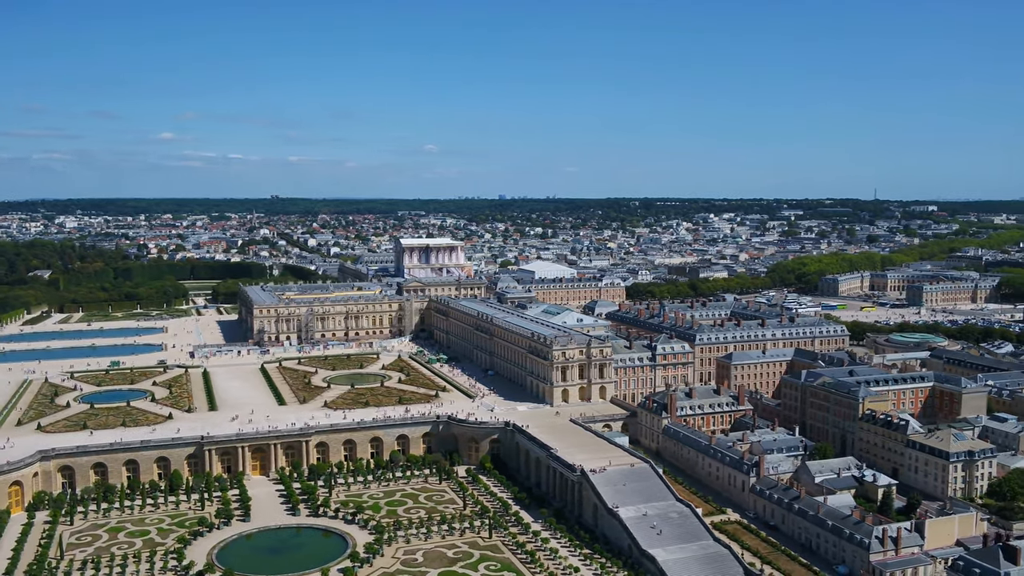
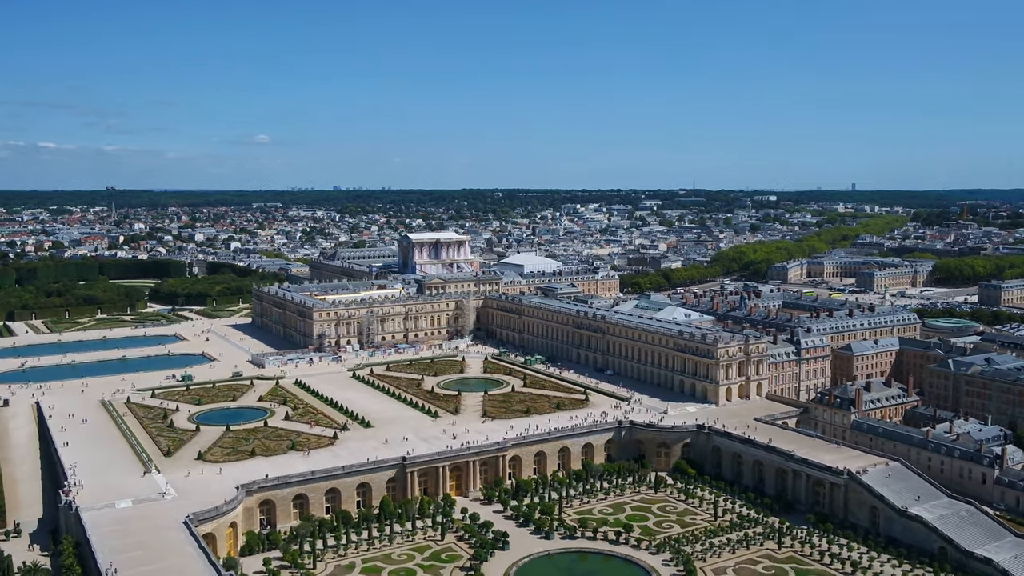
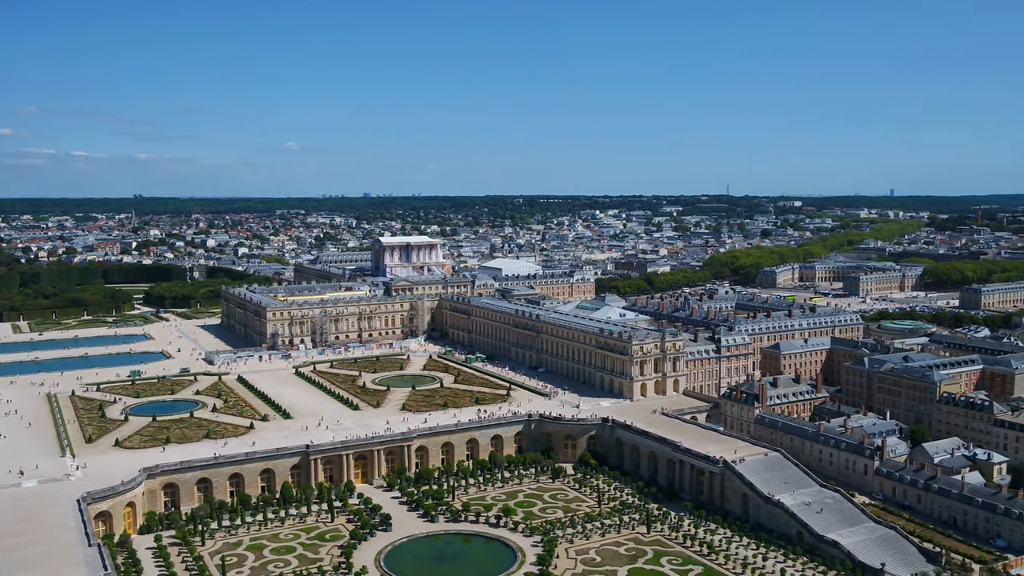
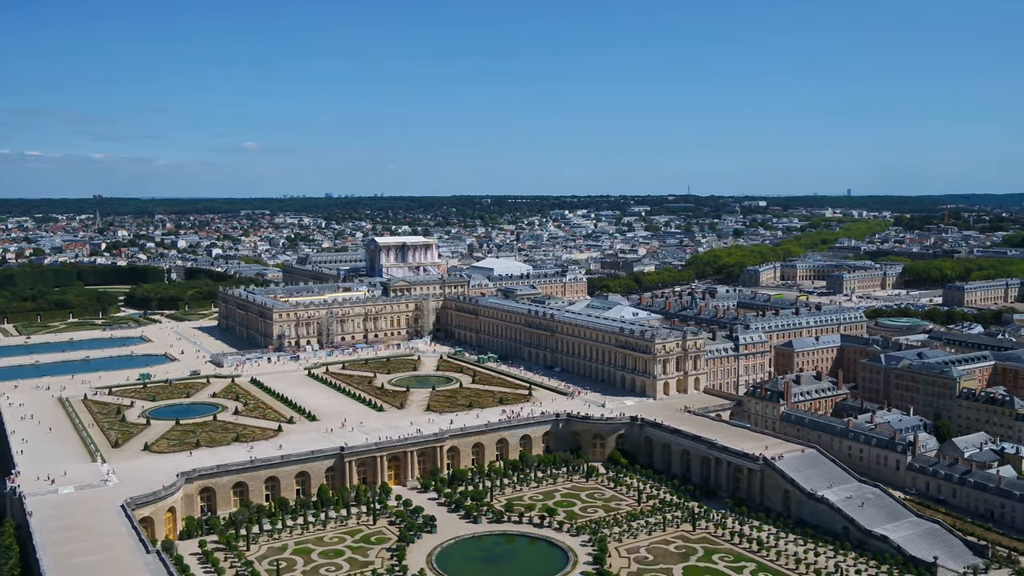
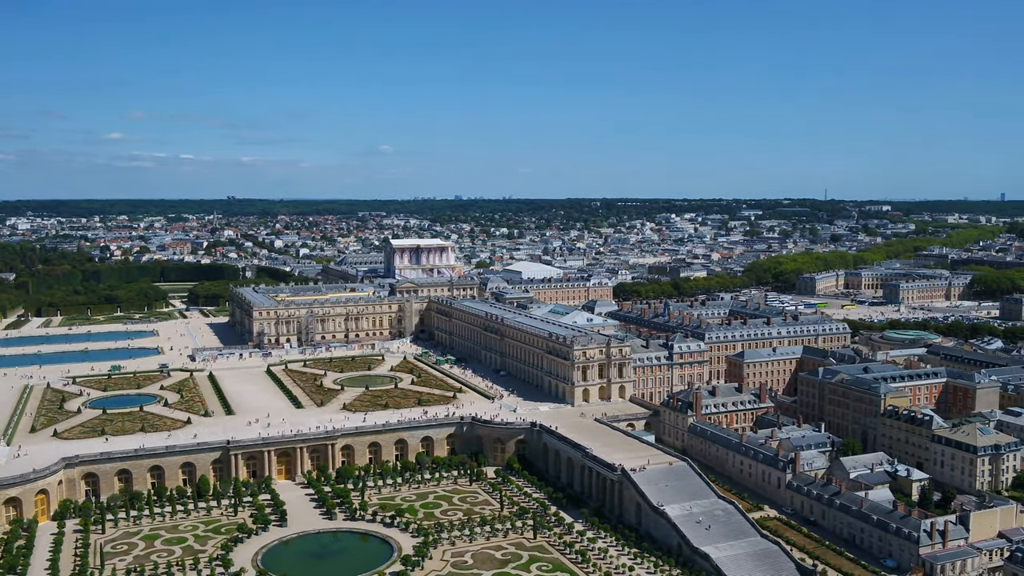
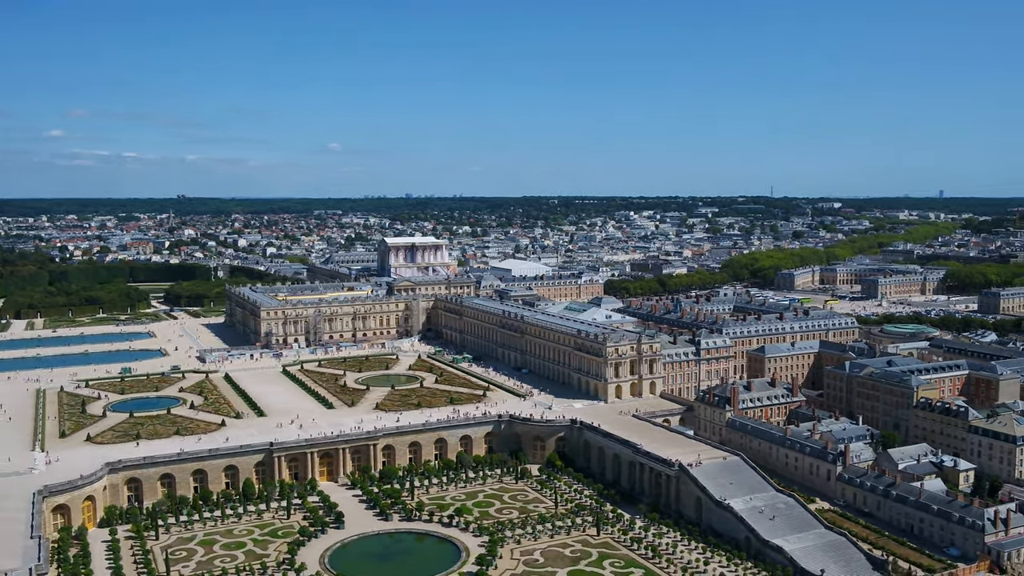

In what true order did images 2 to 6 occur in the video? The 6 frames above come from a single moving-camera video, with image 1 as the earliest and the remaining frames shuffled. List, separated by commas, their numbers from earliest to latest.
5, 6, 3, 4, 2
